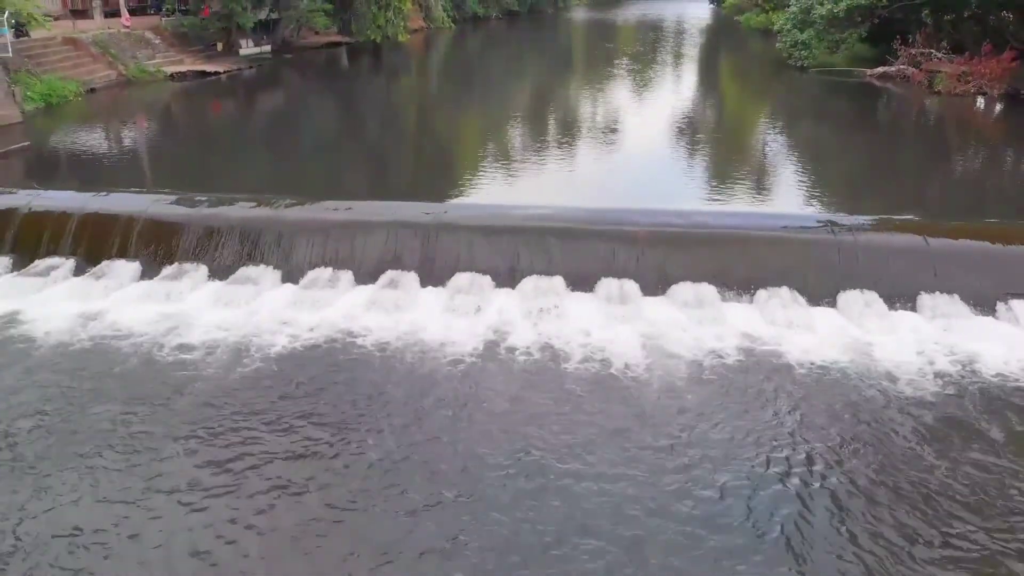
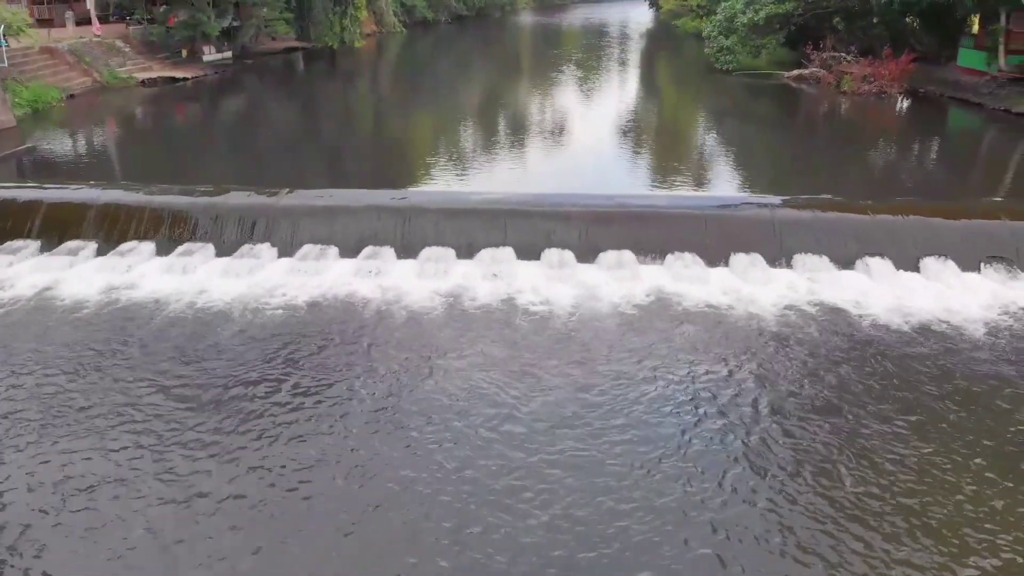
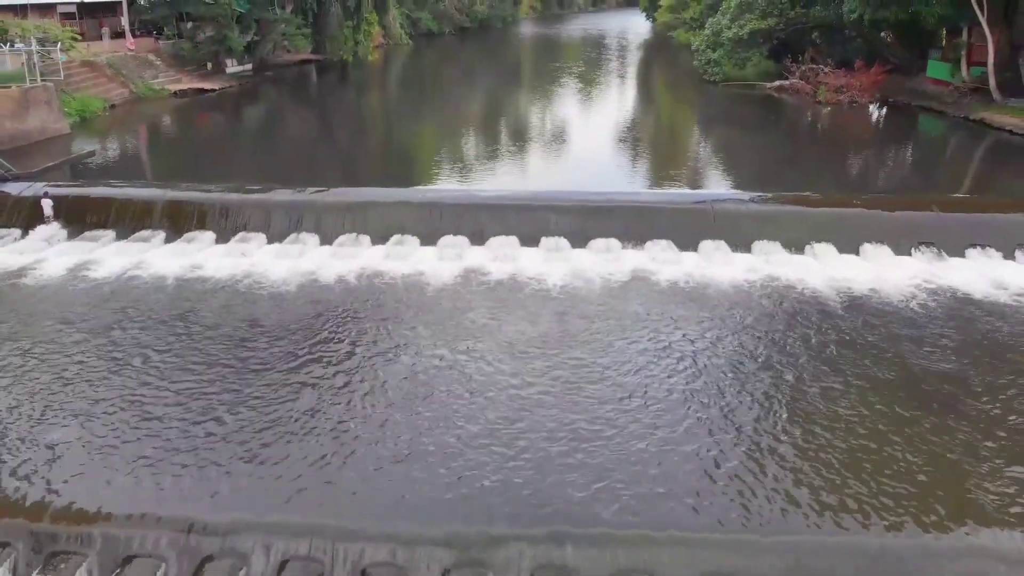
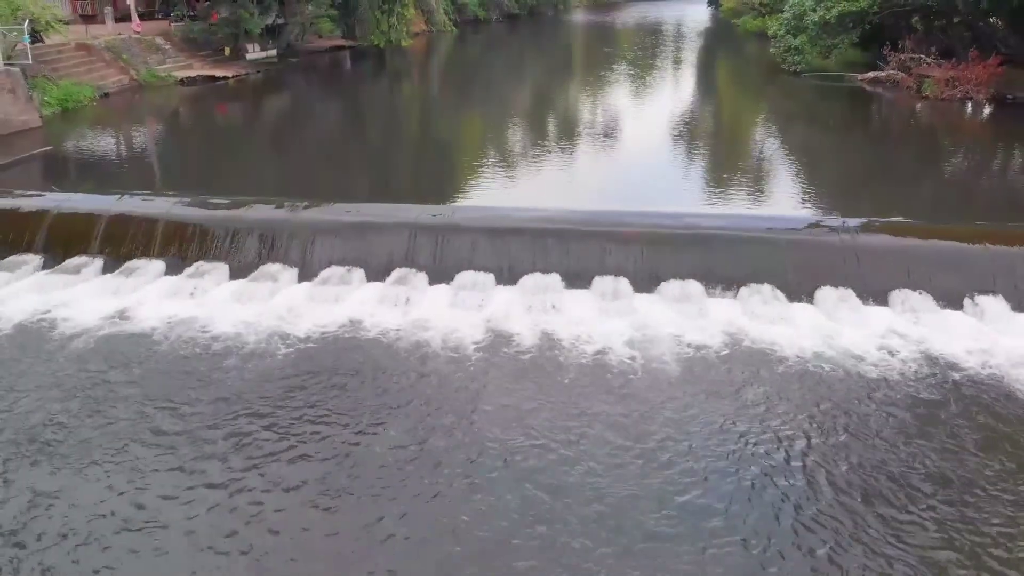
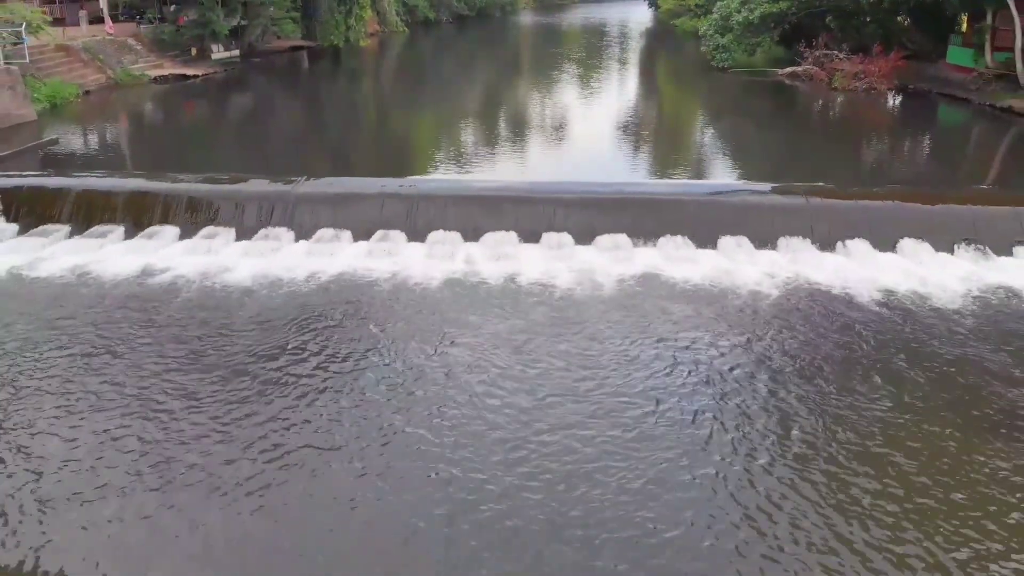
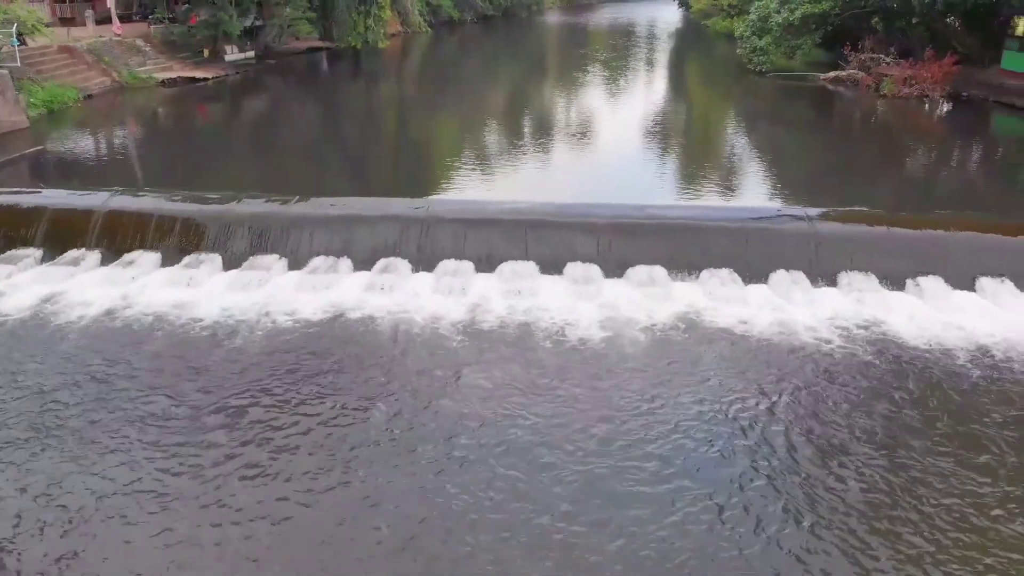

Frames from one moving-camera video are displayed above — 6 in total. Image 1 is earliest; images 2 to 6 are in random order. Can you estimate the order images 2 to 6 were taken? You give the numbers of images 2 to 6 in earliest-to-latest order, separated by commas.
4, 6, 2, 5, 3
